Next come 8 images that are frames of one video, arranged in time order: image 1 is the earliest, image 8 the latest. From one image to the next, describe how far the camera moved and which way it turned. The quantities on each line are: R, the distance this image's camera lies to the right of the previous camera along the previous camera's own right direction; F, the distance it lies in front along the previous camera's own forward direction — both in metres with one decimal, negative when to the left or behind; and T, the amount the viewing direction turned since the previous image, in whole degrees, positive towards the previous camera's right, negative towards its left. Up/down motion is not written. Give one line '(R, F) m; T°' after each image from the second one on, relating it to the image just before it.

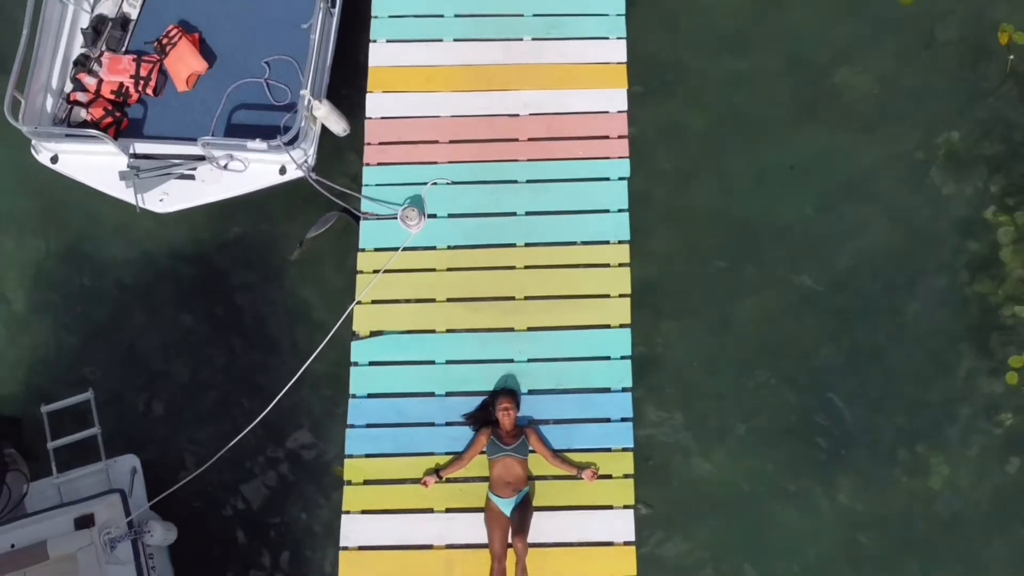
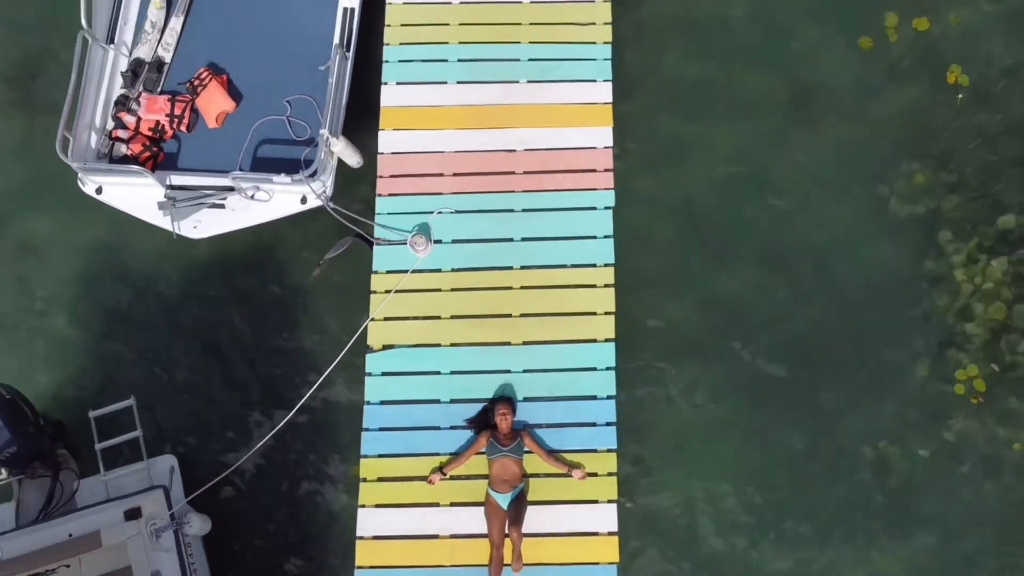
(0.0, -0.7) m; 0°
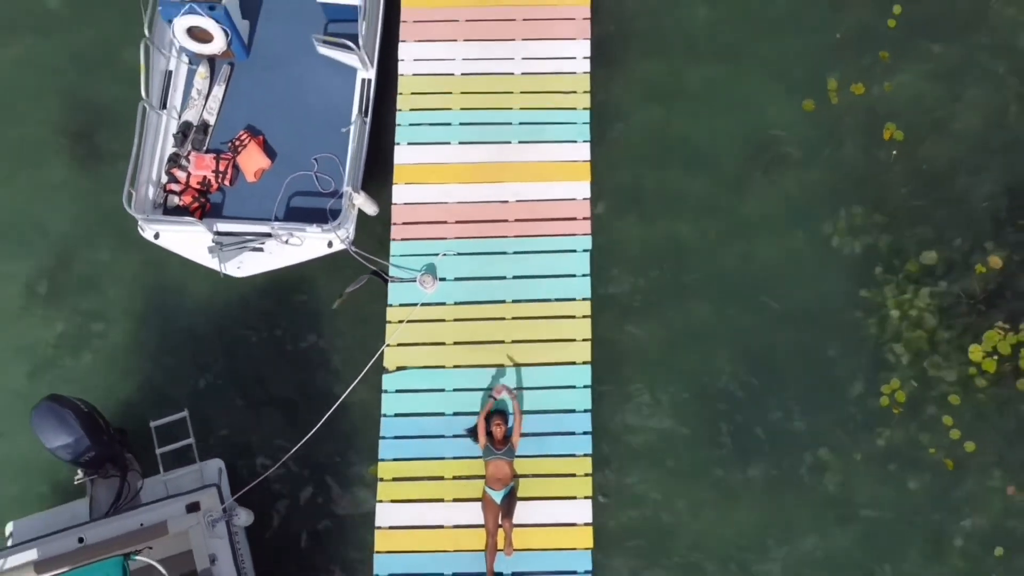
(+0.1, -1.2) m; 0°
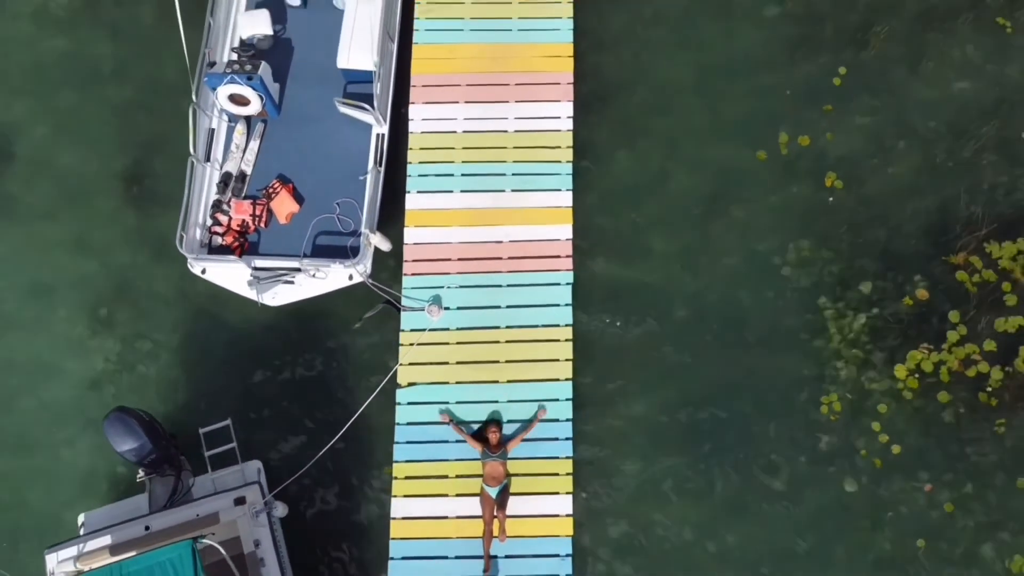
(+0.1, -1.3) m; 0°
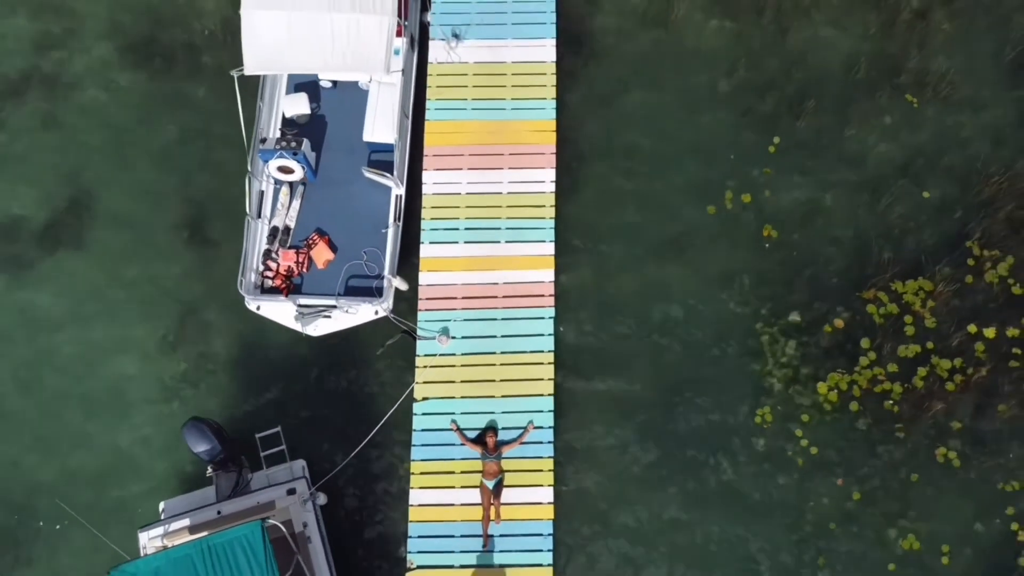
(+0.2, -2.2) m; 0°
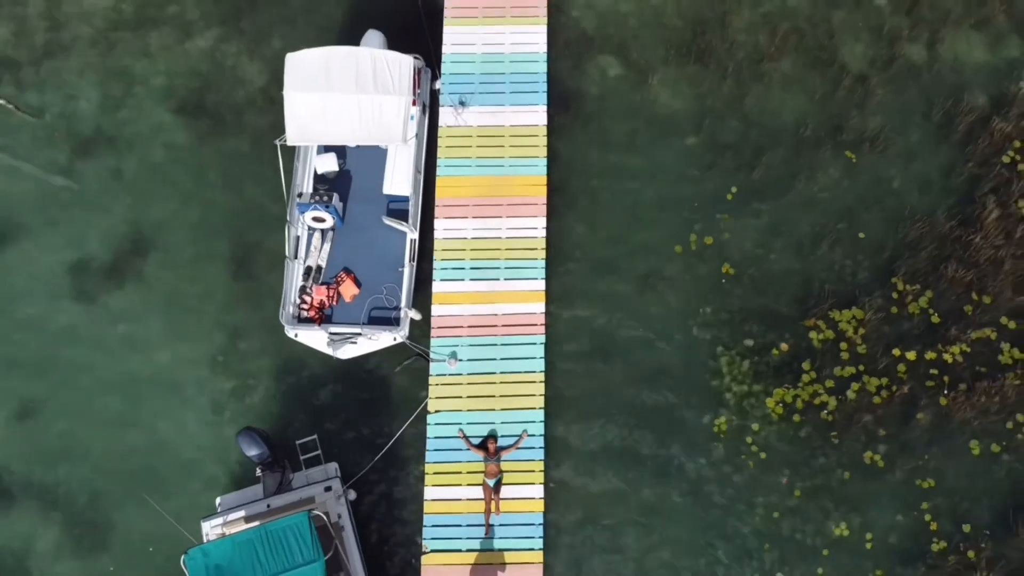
(+0.1, -2.1) m; 0°
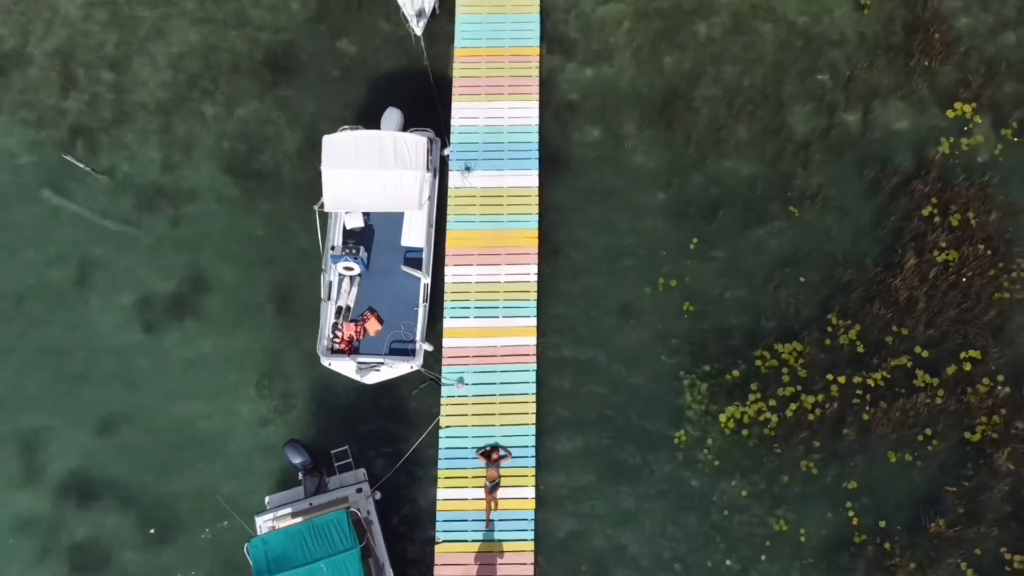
(+0.1, -2.7) m; 0°
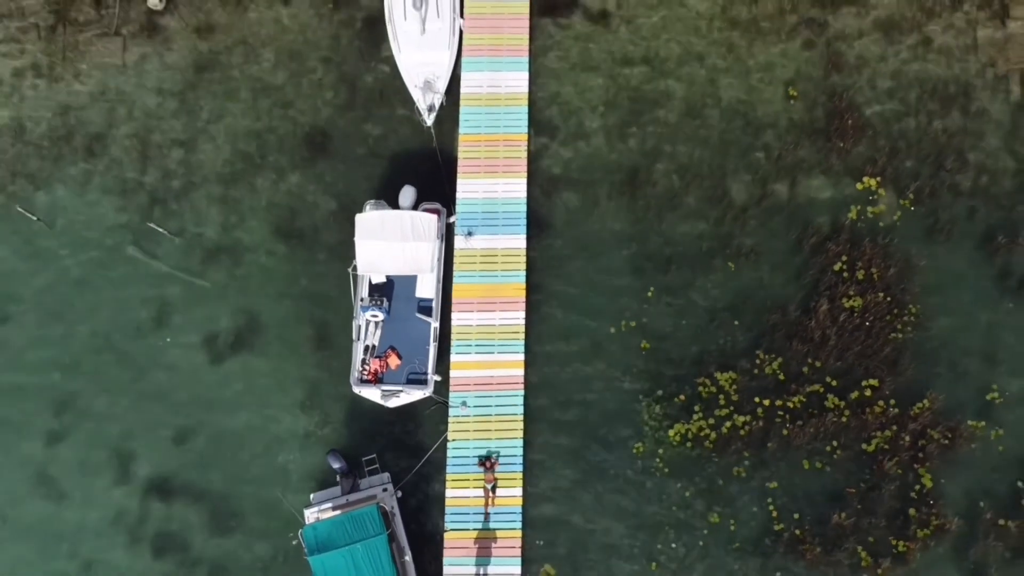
(+0.4, -4.2) m; 0°
